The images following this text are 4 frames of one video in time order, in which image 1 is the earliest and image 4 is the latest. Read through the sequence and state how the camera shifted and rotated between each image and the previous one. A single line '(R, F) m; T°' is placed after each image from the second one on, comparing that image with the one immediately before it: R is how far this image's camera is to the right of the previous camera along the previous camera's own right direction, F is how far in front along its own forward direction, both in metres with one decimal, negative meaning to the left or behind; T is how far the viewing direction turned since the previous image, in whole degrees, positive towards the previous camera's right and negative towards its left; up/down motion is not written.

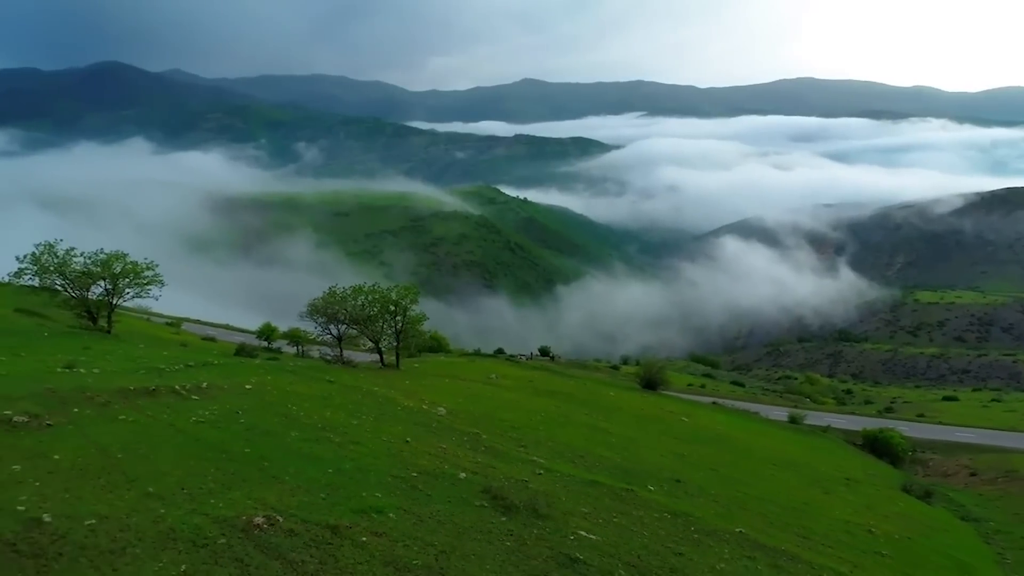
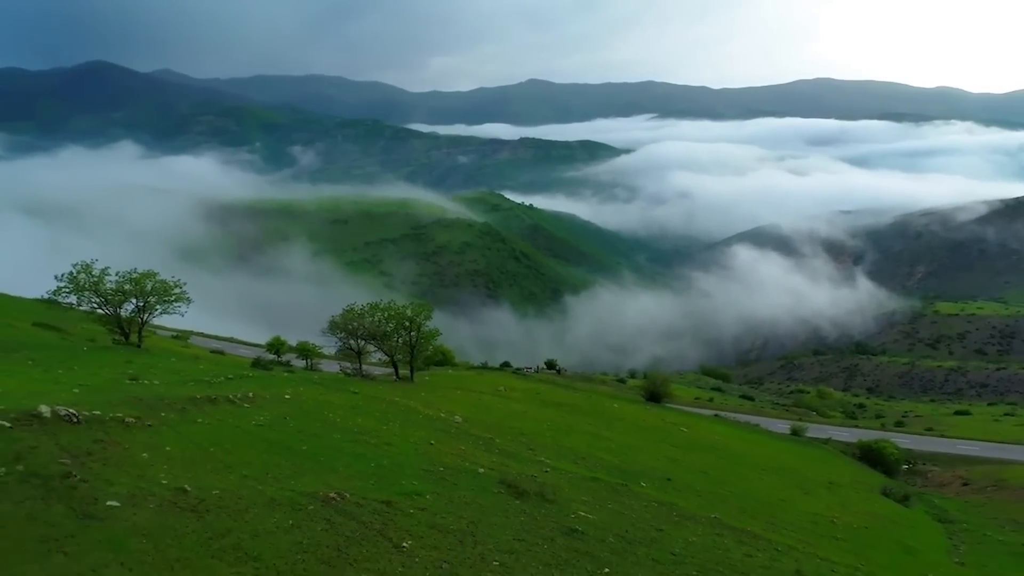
(-0.1, -2.6) m; 0°
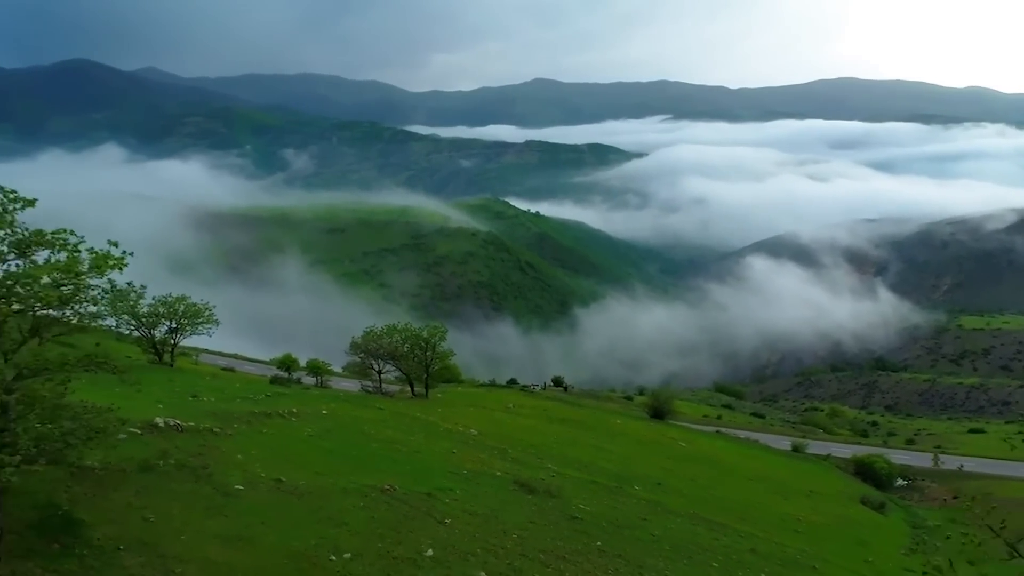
(-0.1, -3.2) m; -1°
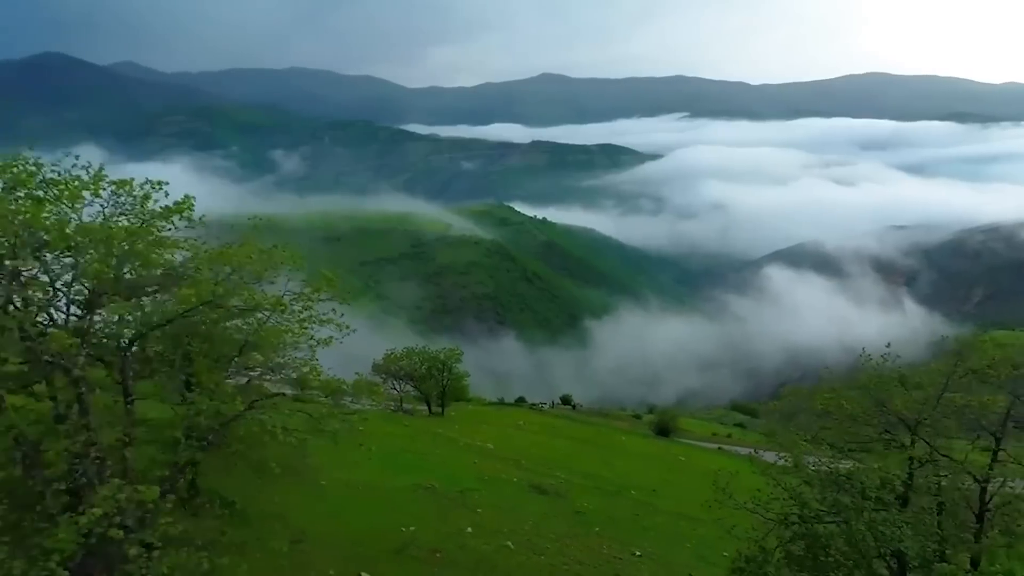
(-0.2, -3.2) m; -1°
